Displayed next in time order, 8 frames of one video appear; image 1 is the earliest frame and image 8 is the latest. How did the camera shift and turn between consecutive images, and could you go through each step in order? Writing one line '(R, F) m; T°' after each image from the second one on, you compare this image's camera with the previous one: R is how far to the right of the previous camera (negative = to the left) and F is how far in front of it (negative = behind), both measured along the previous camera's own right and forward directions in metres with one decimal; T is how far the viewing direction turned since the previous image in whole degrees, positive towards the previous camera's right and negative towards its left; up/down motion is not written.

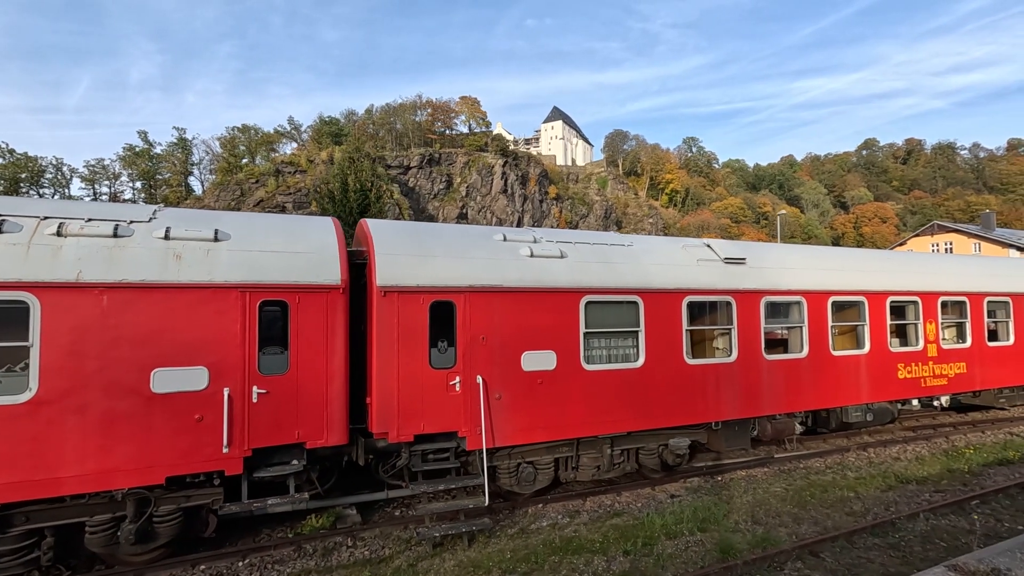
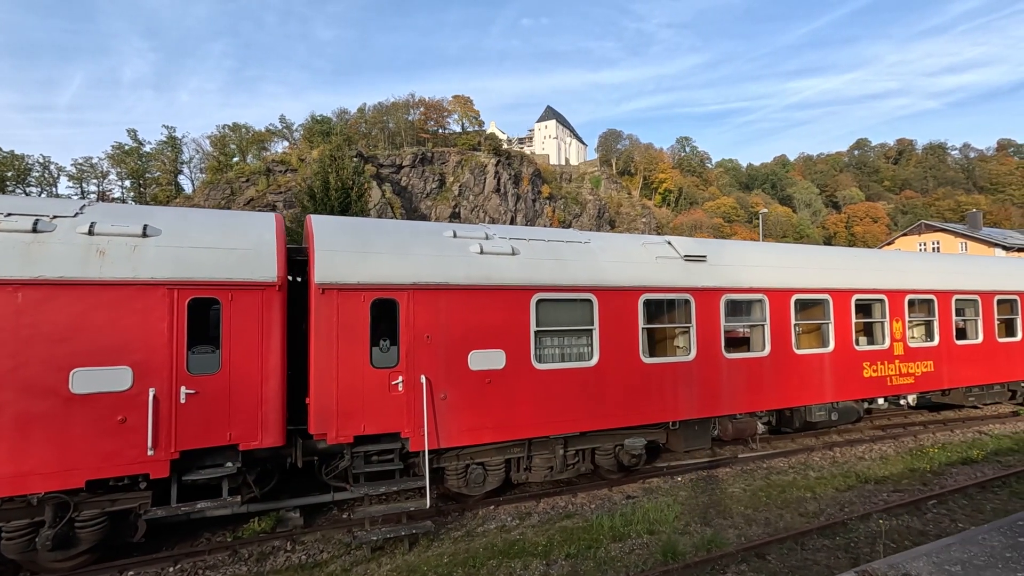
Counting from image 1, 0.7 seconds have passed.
(+0.5, +0.1) m; +1°
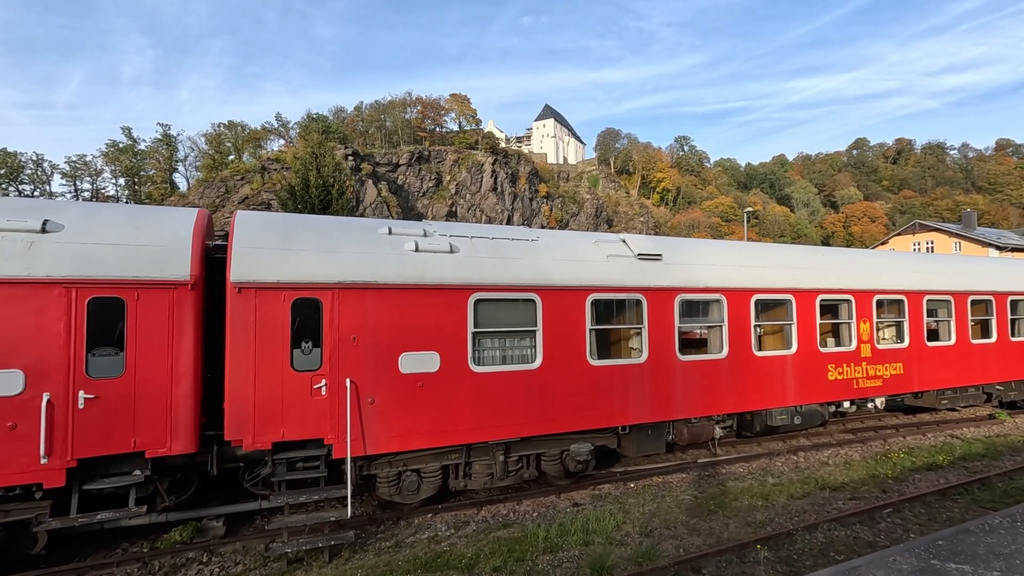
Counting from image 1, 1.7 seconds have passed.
(+0.7, +0.2) m; 0°
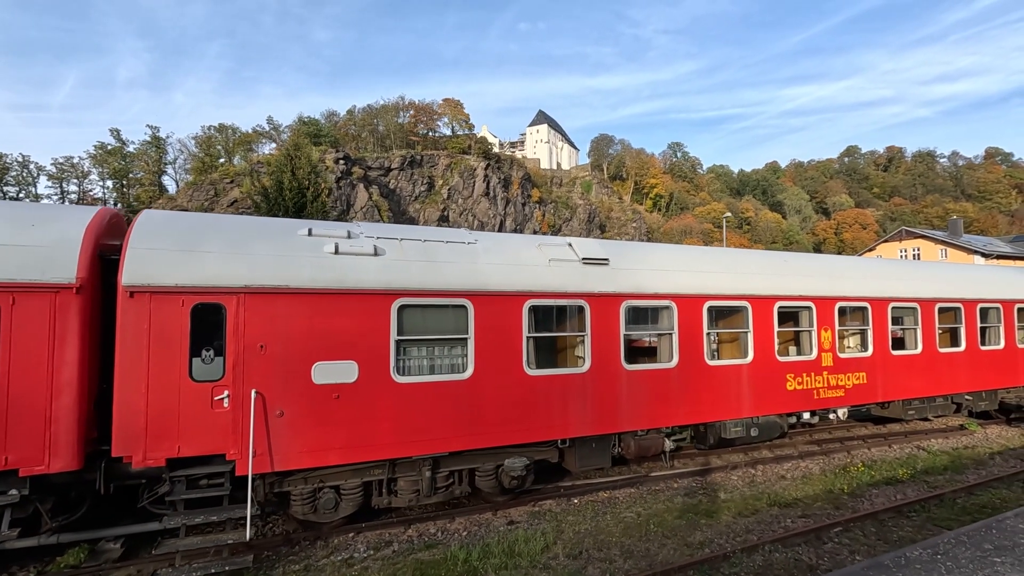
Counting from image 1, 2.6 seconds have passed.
(+0.7, +0.3) m; +1°
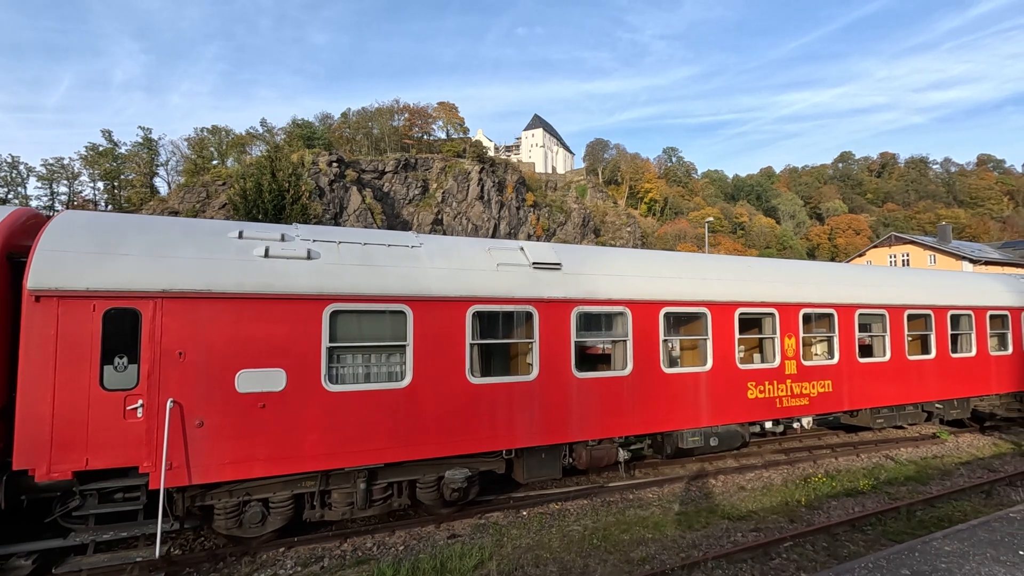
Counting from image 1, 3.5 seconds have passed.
(+0.6, +0.2) m; 0°
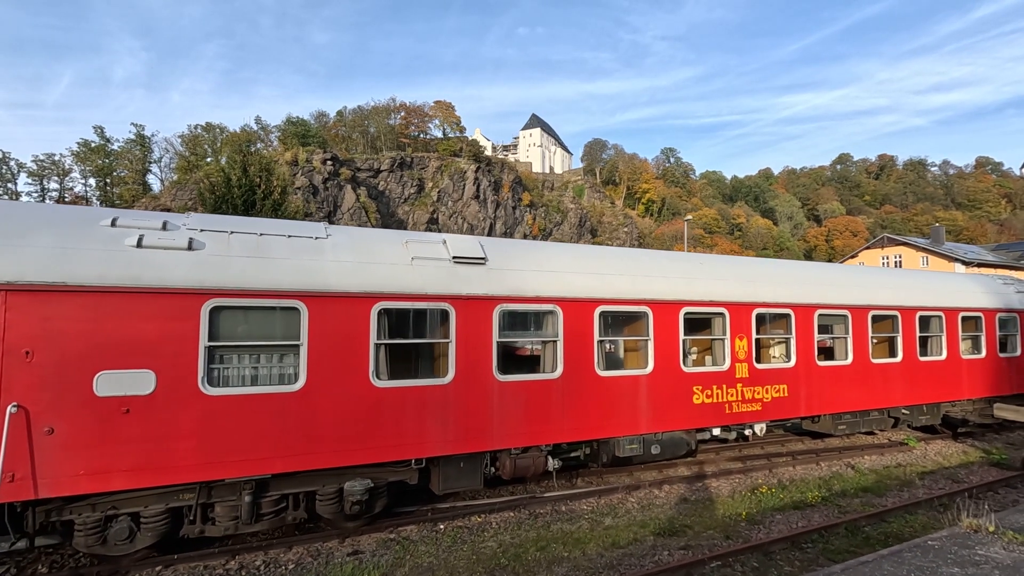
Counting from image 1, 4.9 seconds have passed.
(+0.9, +0.5) m; 0°
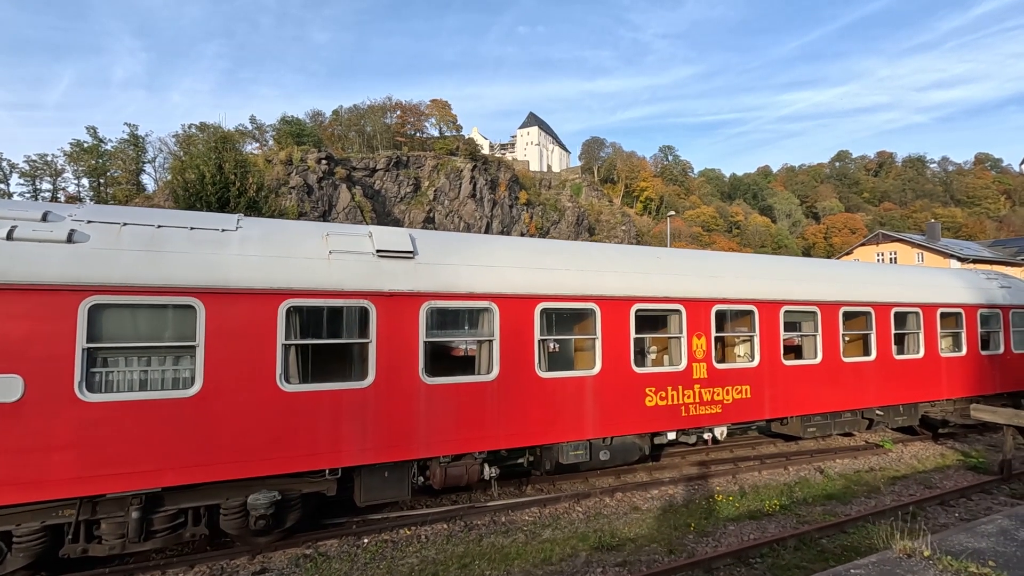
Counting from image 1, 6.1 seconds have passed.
(+0.8, +0.4) m; 0°
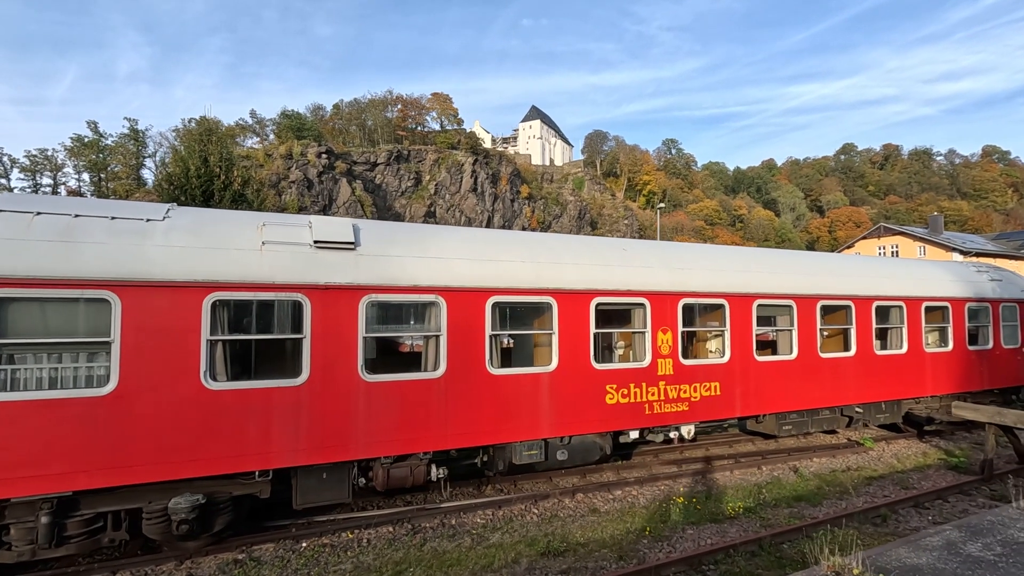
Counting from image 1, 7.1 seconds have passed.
(+0.6, +0.3) m; 0°
